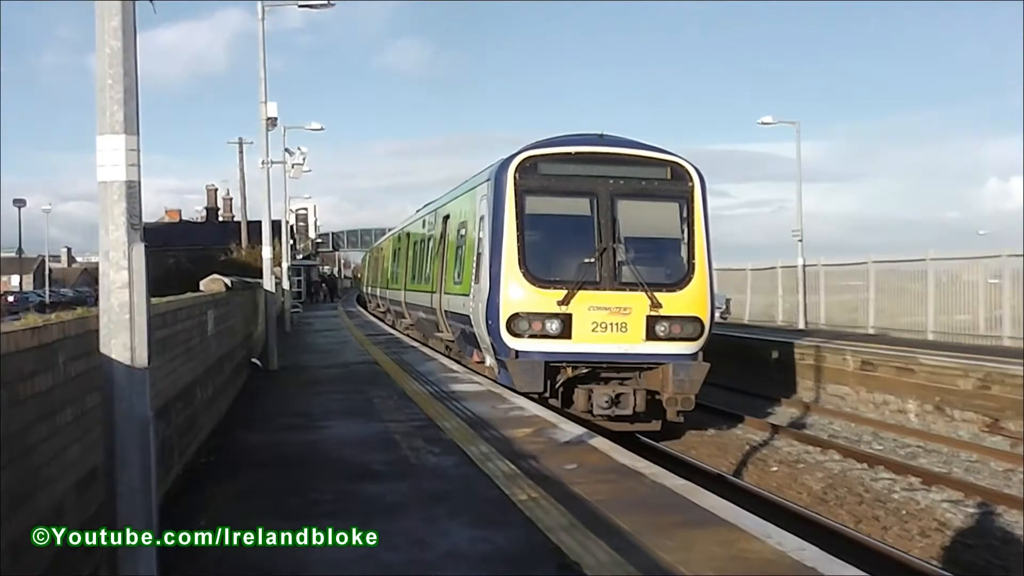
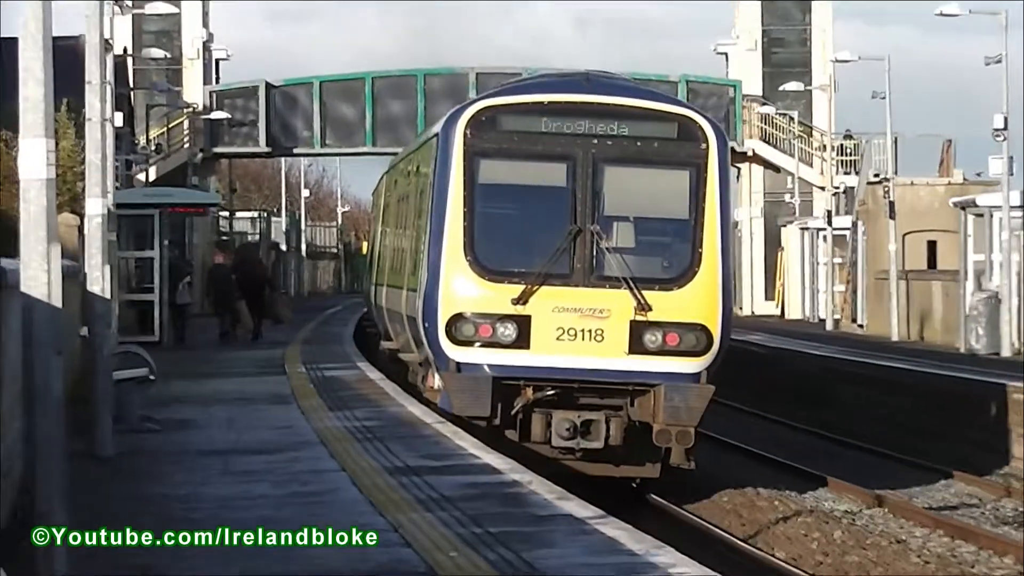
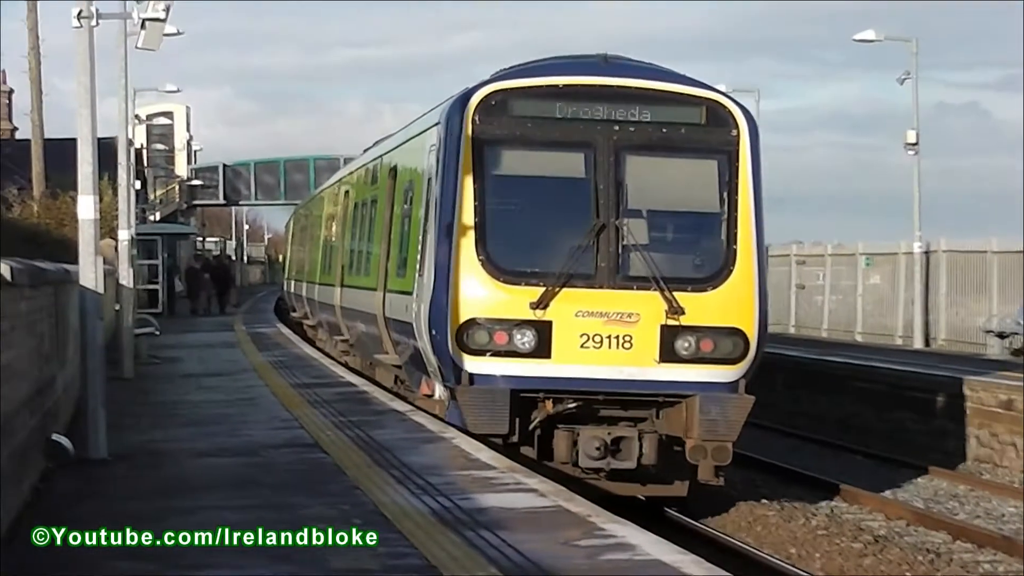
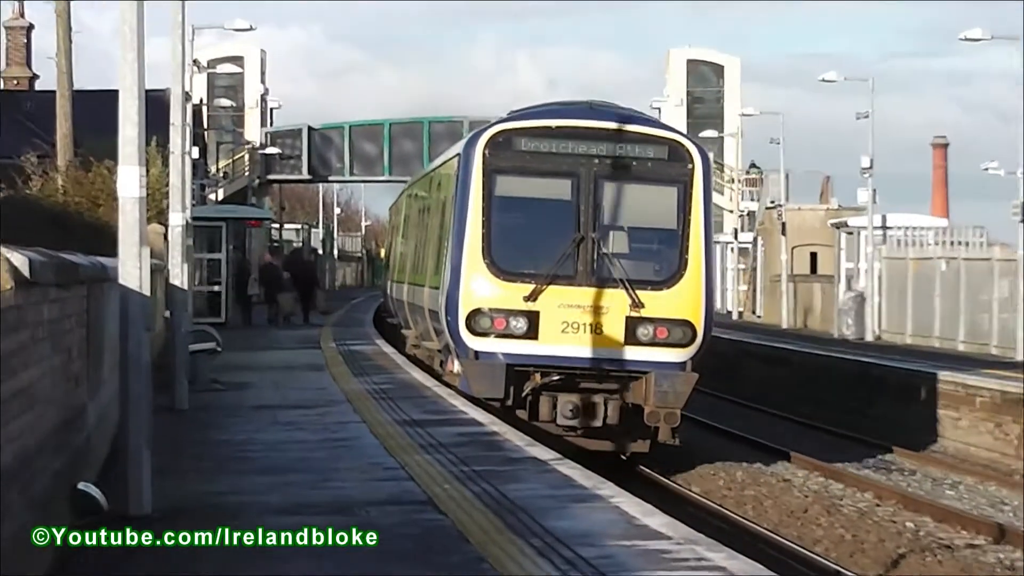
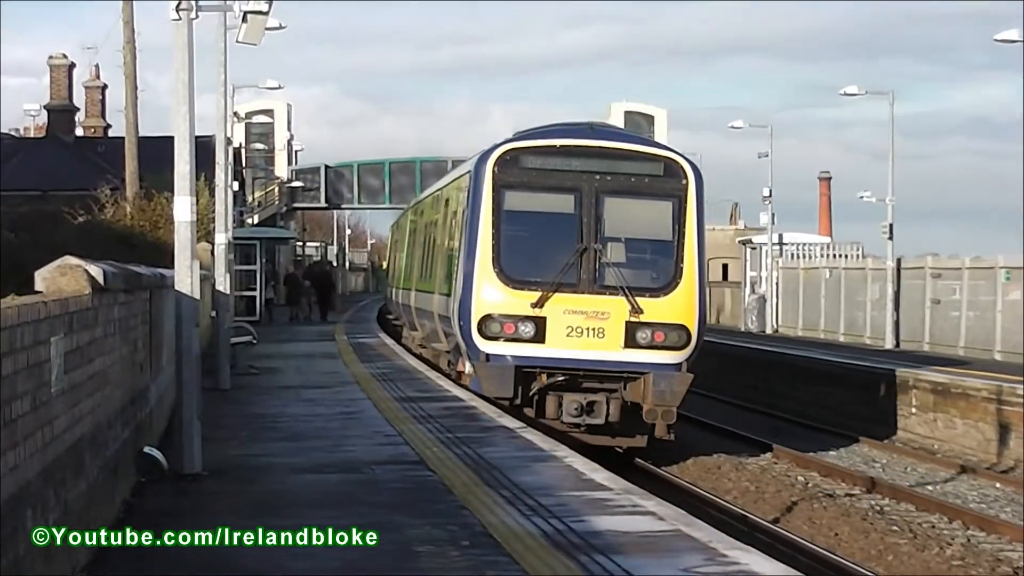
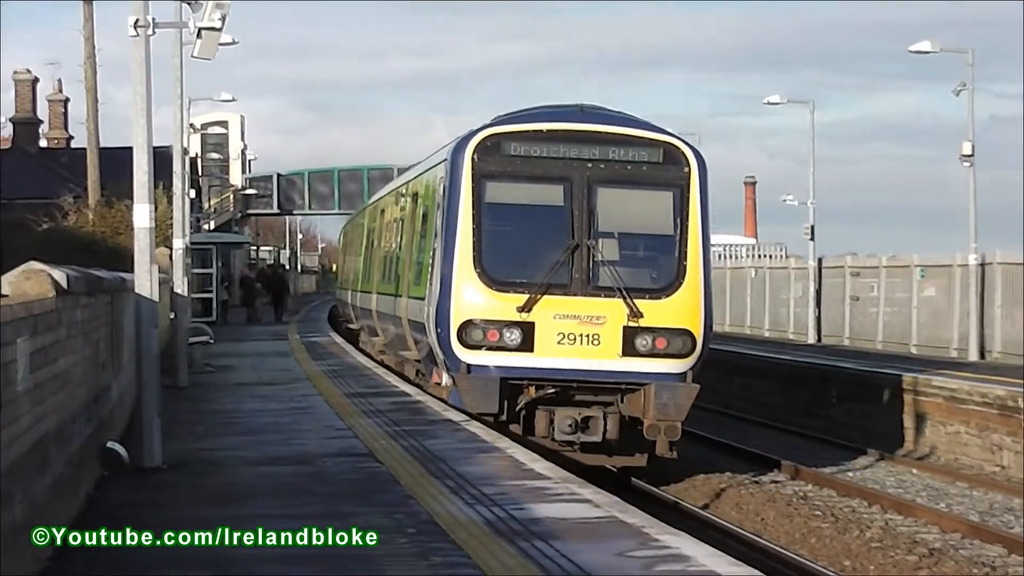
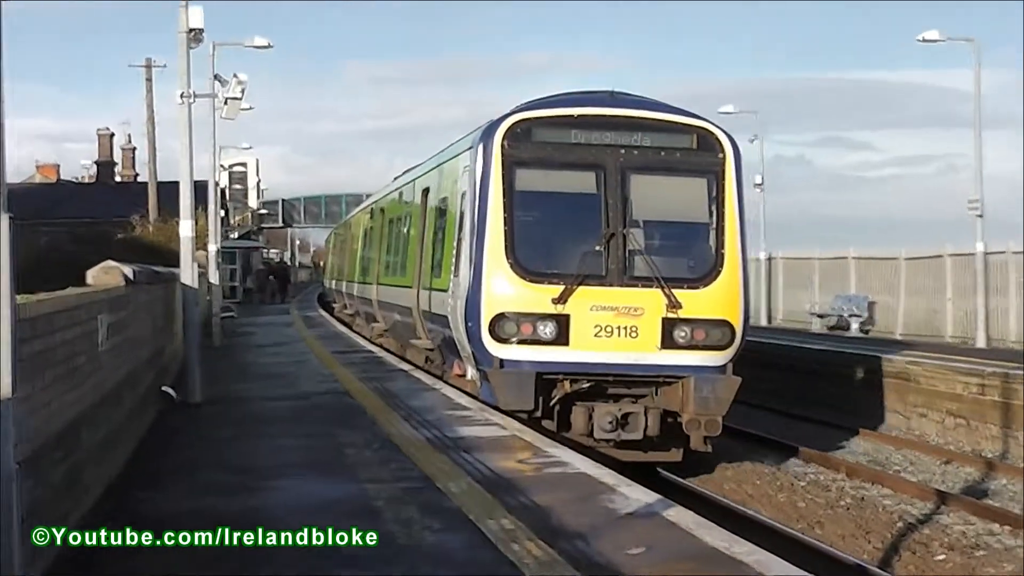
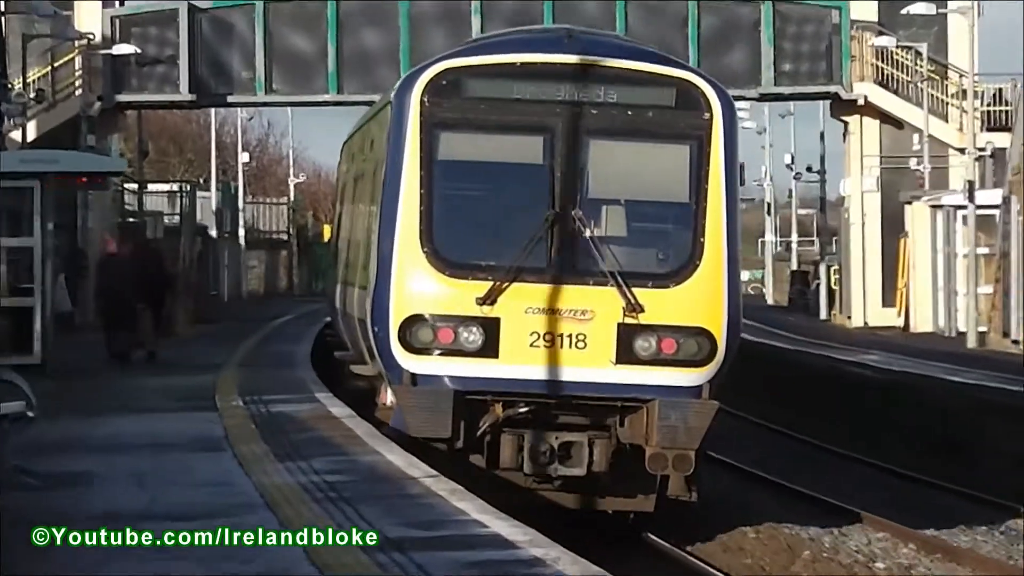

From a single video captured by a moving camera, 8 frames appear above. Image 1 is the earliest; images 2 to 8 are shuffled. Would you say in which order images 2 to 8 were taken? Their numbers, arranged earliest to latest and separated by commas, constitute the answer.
7, 3, 6, 5, 4, 2, 8
